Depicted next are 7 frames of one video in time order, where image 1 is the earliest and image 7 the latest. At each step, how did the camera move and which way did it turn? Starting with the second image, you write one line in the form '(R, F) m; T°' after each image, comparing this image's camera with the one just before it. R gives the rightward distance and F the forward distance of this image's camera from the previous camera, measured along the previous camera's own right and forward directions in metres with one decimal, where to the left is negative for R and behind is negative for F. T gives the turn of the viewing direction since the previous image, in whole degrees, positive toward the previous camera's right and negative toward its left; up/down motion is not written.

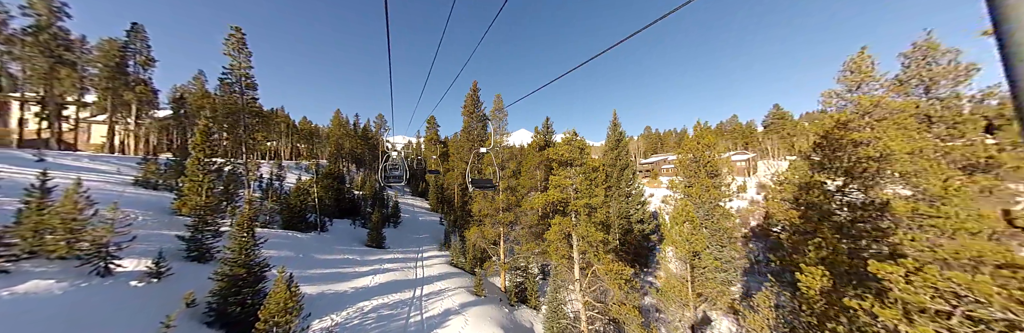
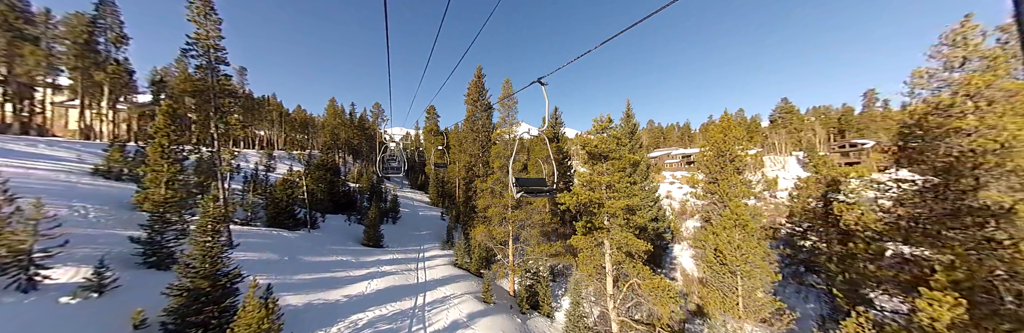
(-0.9, +1.8) m; 0°
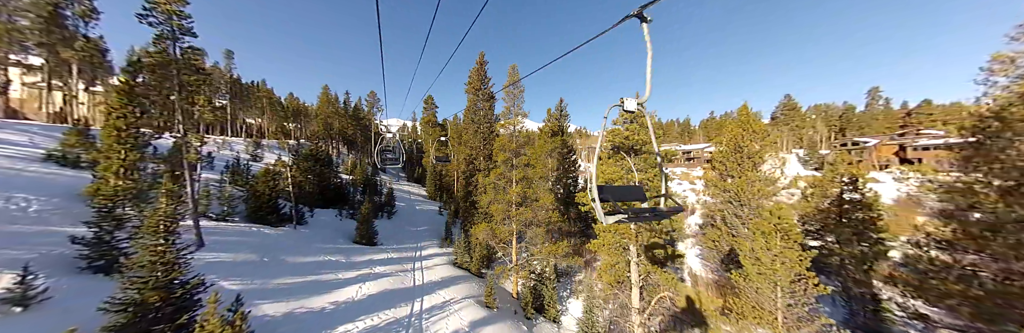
(-0.5, +1.3) m; +1°
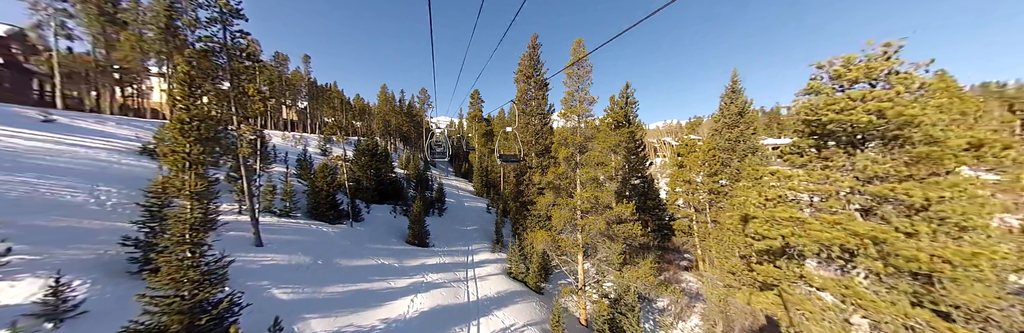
(-1.5, +2.4) m; -10°
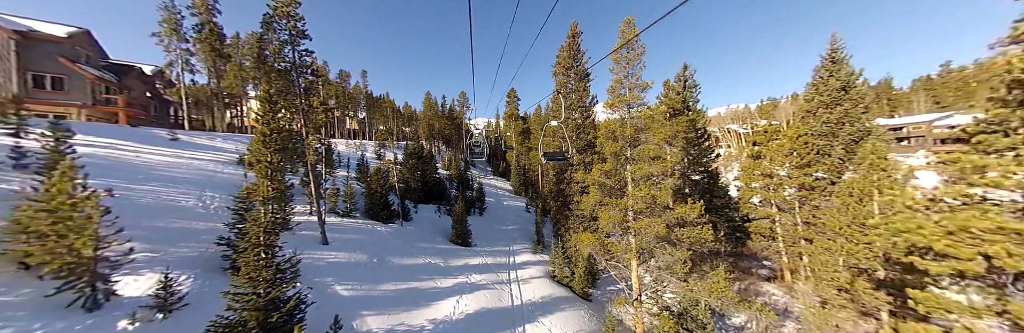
(-0.2, +0.6) m; -9°
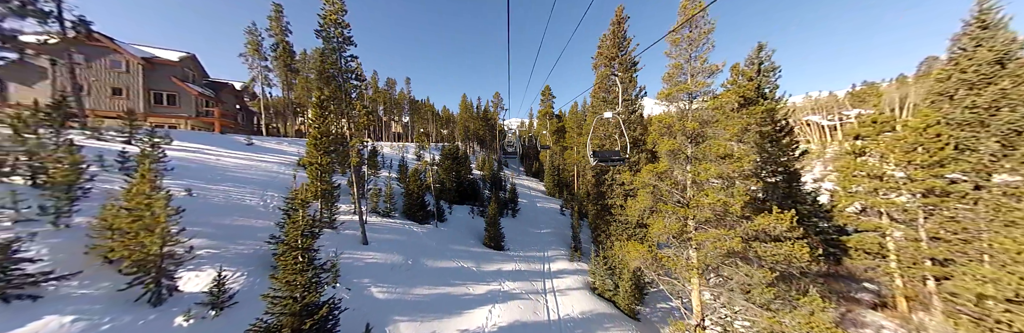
(-0.1, +0.8) m; -8°
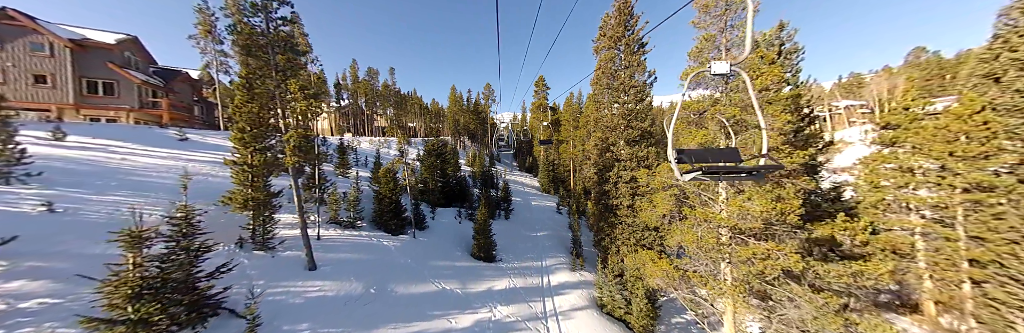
(0.0, +2.1) m; +2°
